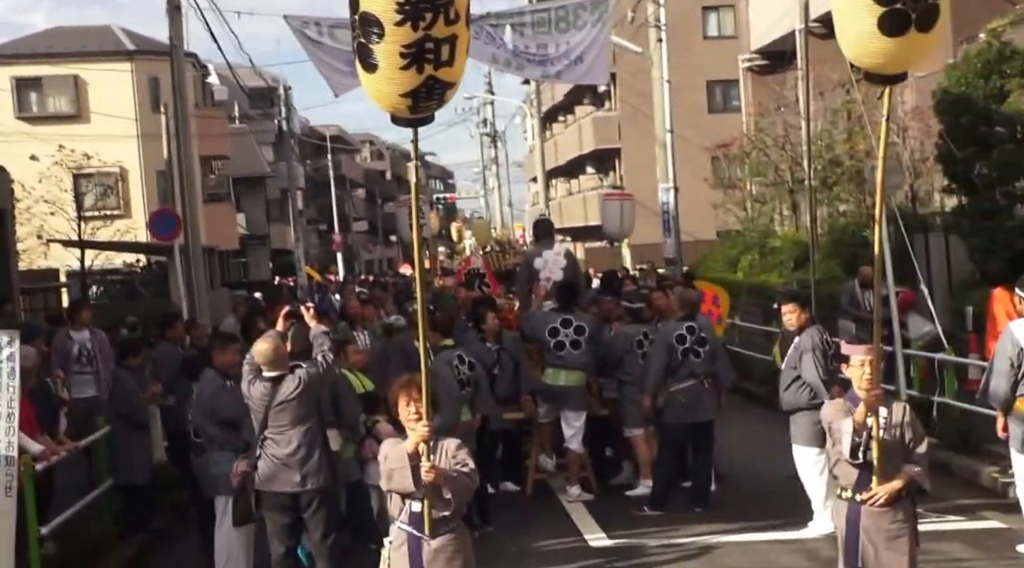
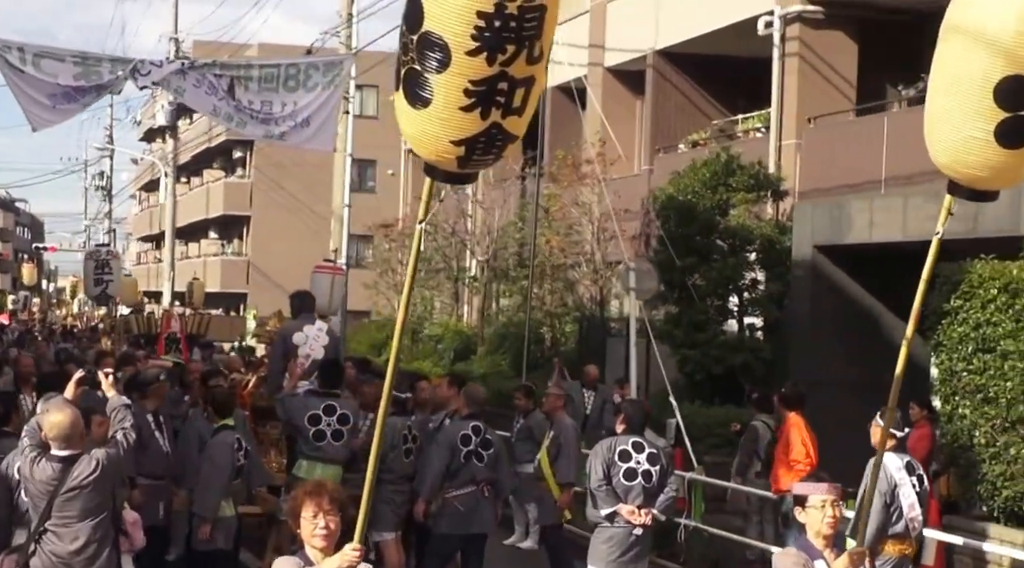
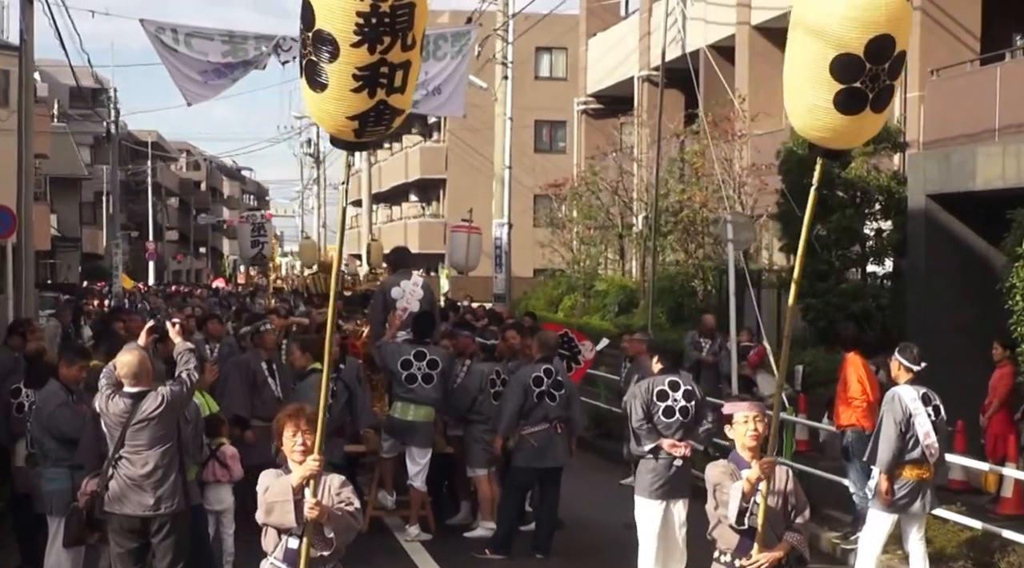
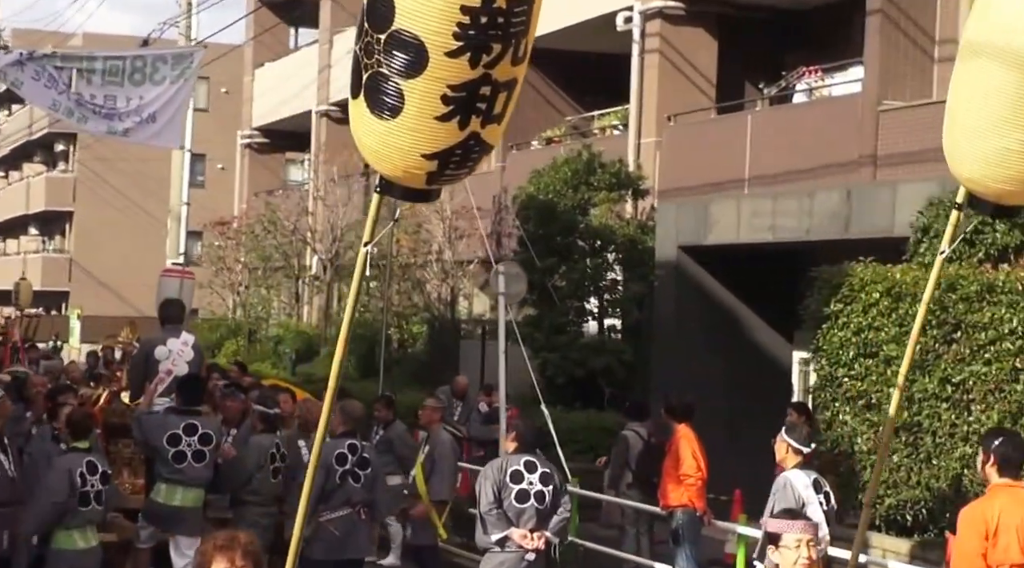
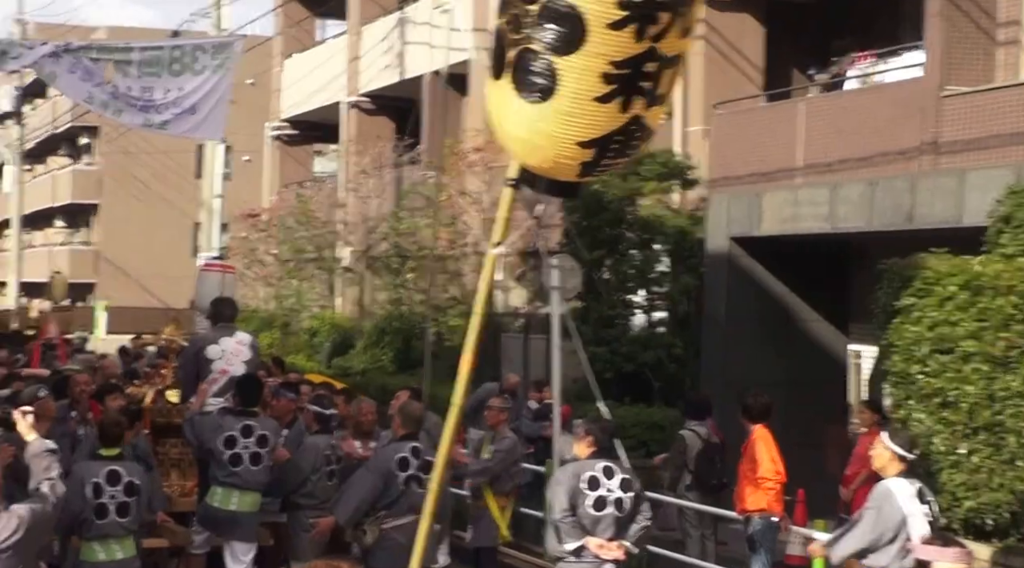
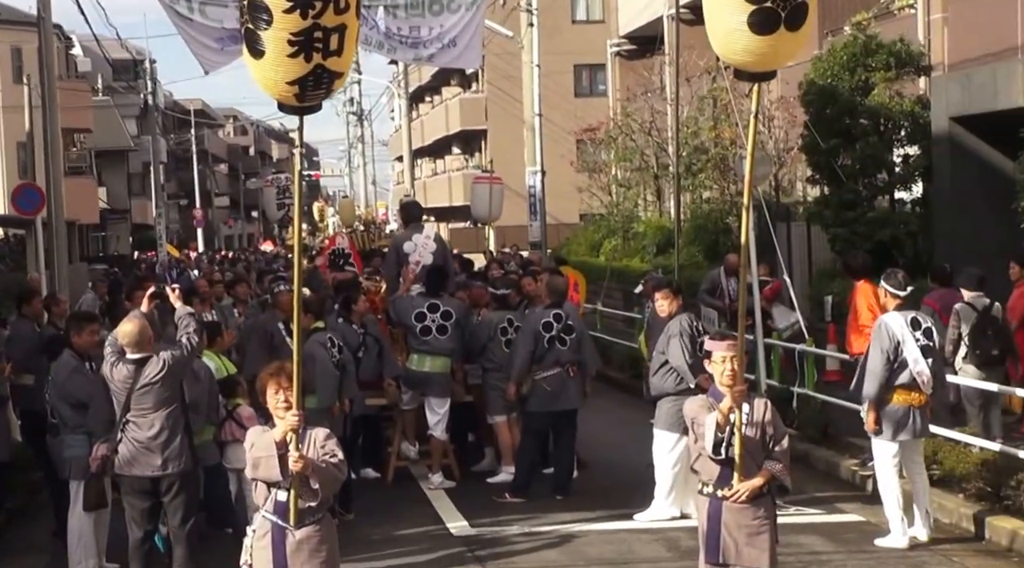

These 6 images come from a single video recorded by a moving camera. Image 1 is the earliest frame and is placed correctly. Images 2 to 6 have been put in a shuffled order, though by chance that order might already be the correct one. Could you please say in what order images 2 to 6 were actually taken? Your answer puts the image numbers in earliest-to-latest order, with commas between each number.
6, 3, 2, 4, 5
